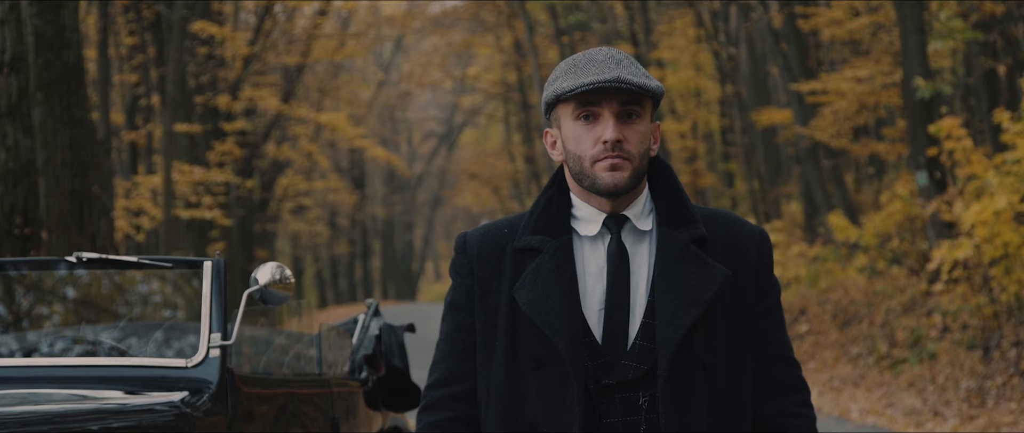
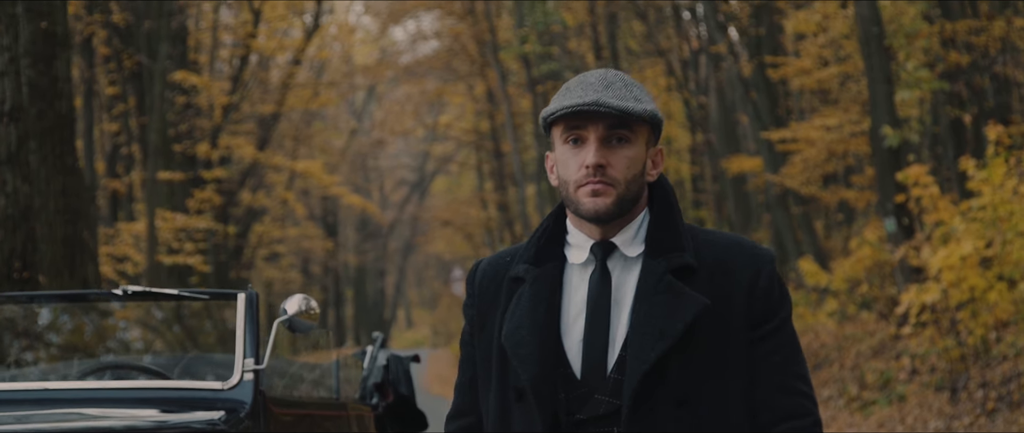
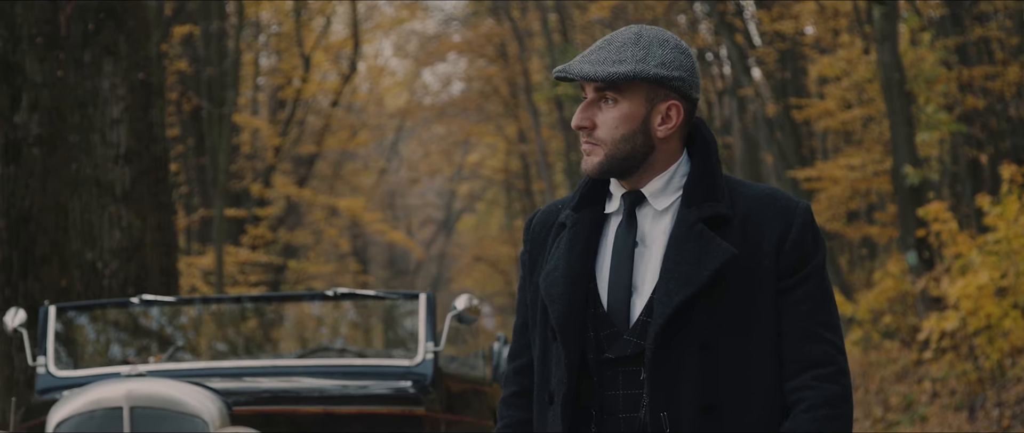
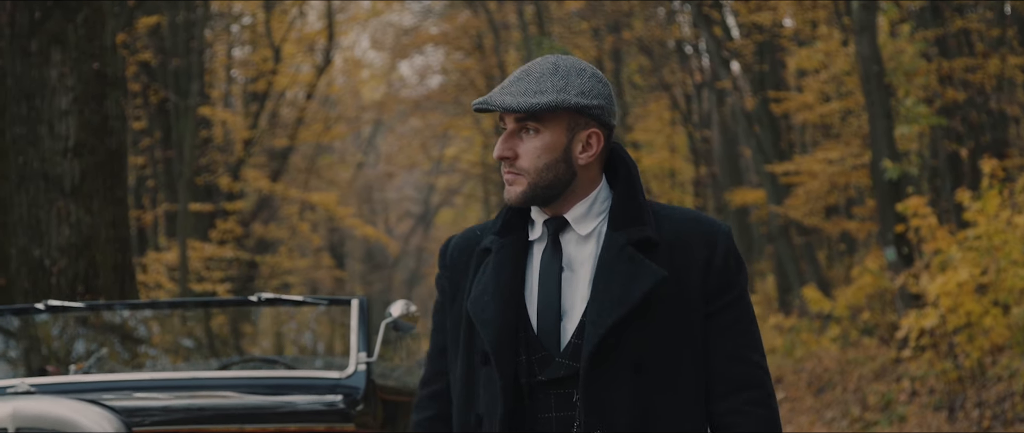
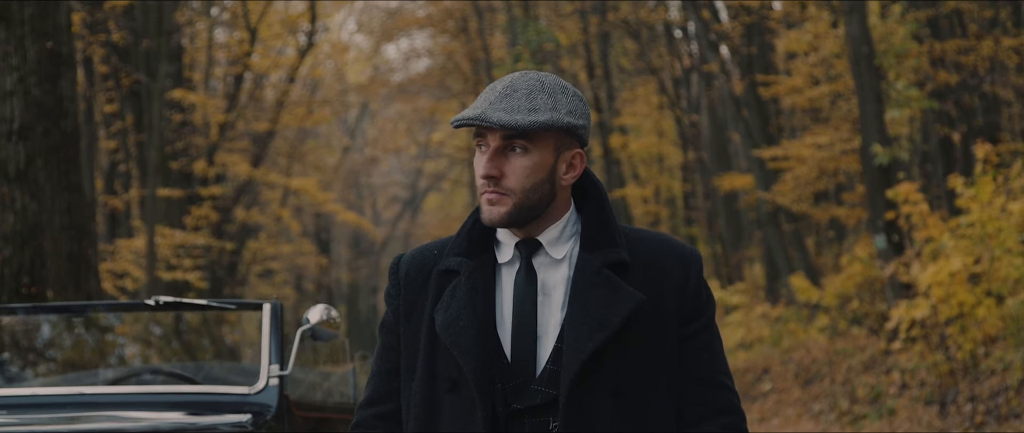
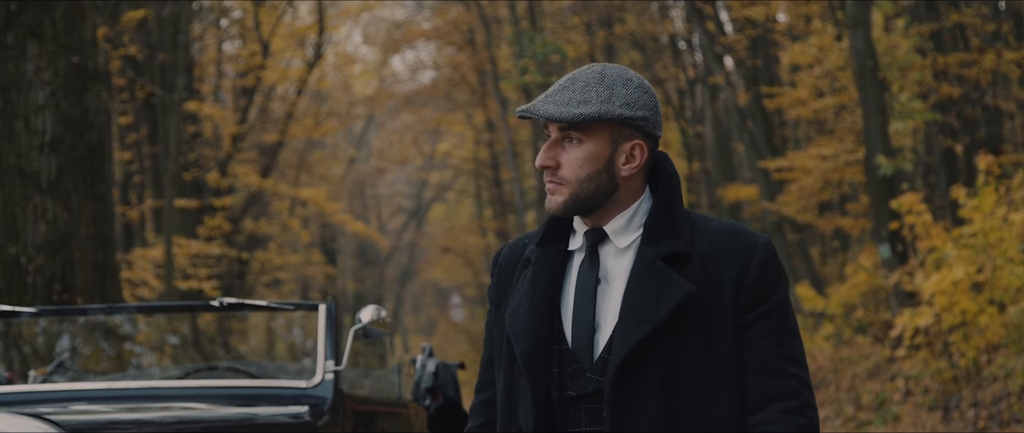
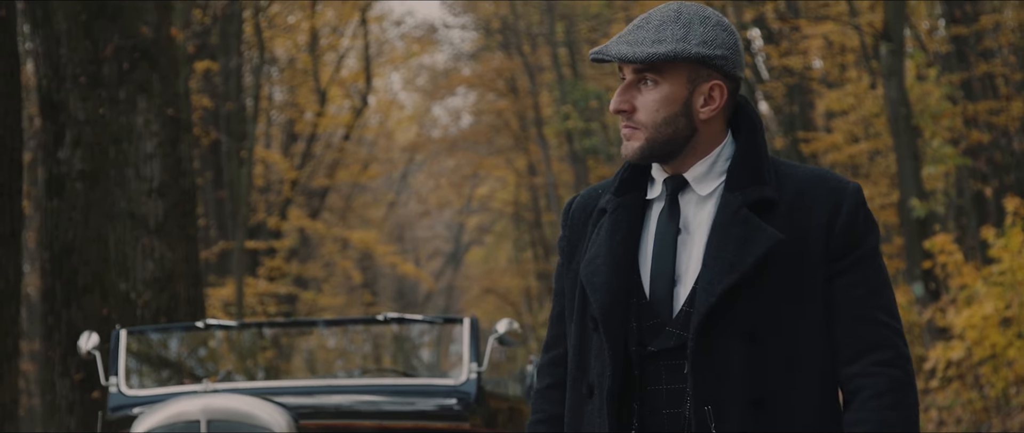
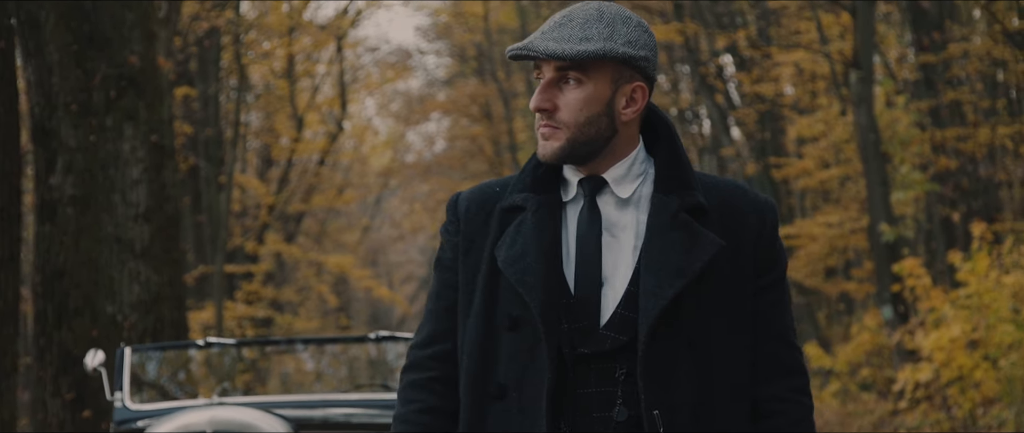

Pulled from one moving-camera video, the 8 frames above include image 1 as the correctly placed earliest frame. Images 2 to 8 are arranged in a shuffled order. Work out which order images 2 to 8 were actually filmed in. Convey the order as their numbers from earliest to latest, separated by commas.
2, 5, 6, 4, 3, 7, 8
